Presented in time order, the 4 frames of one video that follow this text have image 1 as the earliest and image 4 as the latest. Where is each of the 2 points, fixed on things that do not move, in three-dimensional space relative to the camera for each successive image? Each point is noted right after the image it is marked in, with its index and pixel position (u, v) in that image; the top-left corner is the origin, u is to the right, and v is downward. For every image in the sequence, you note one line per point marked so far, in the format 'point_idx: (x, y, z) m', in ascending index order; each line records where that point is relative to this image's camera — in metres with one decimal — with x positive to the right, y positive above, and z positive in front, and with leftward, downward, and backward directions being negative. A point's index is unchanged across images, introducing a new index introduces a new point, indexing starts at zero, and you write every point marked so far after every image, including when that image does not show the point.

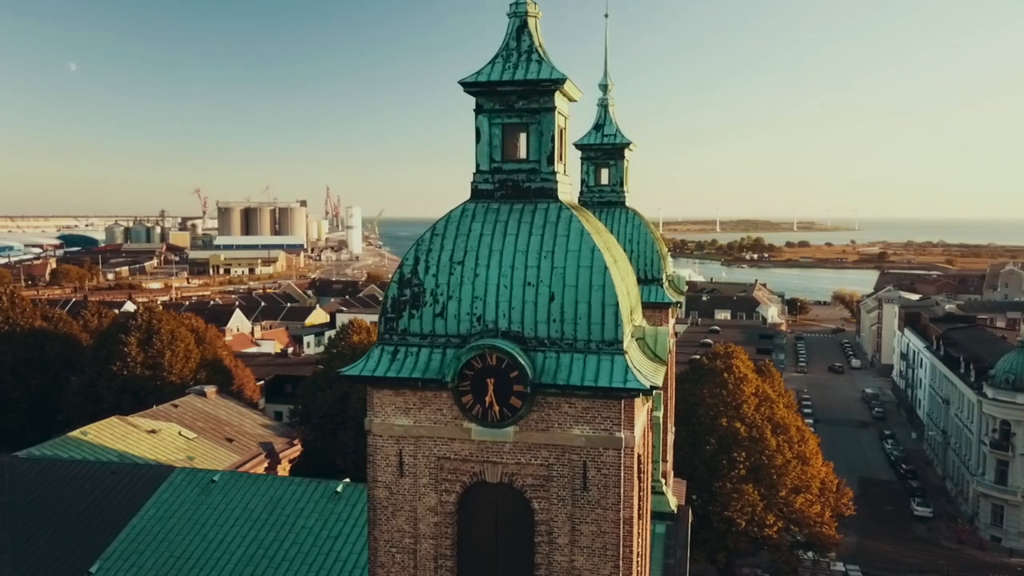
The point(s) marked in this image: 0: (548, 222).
0: (+0.6, +1.1, +13.0) m
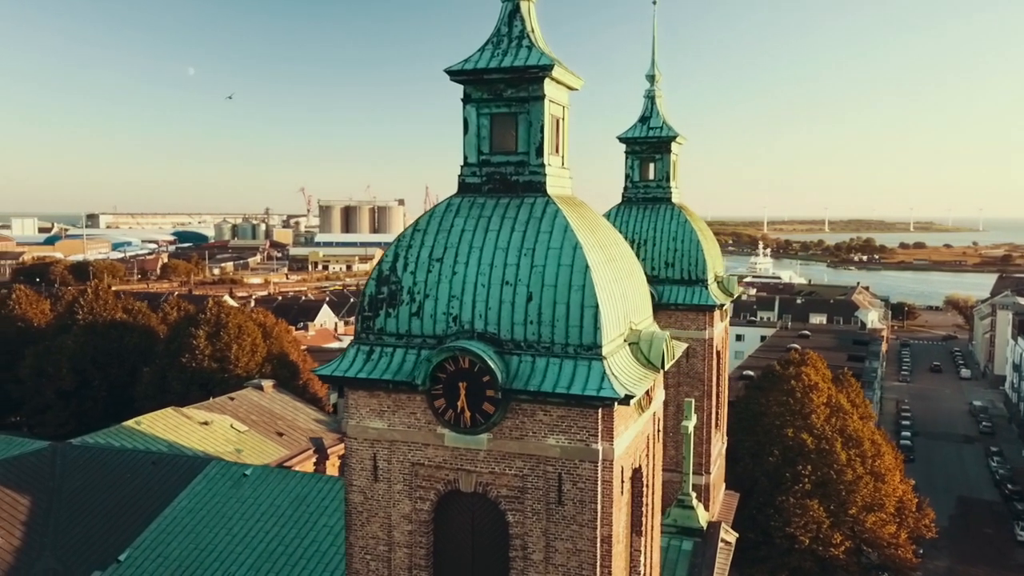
0: (+0.3, +1.1, +12.2) m
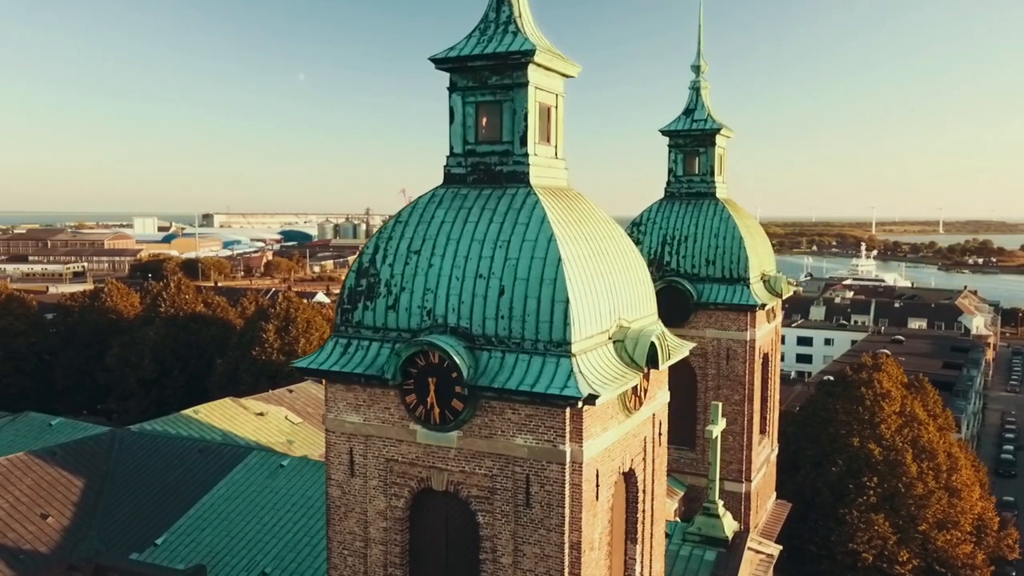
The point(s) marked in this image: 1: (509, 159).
0: (0.0, +1.2, +11.8) m
1: (-0.1, +2.0, +12.3) m
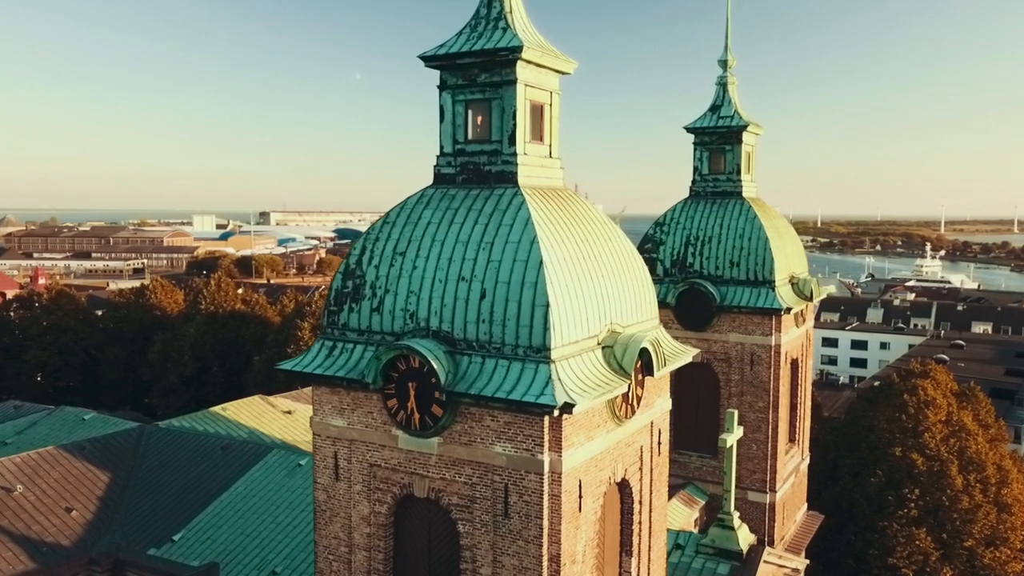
0: (-0.2, +1.1, +11.5) m
1: (-0.2, +1.9, +12.0) m
